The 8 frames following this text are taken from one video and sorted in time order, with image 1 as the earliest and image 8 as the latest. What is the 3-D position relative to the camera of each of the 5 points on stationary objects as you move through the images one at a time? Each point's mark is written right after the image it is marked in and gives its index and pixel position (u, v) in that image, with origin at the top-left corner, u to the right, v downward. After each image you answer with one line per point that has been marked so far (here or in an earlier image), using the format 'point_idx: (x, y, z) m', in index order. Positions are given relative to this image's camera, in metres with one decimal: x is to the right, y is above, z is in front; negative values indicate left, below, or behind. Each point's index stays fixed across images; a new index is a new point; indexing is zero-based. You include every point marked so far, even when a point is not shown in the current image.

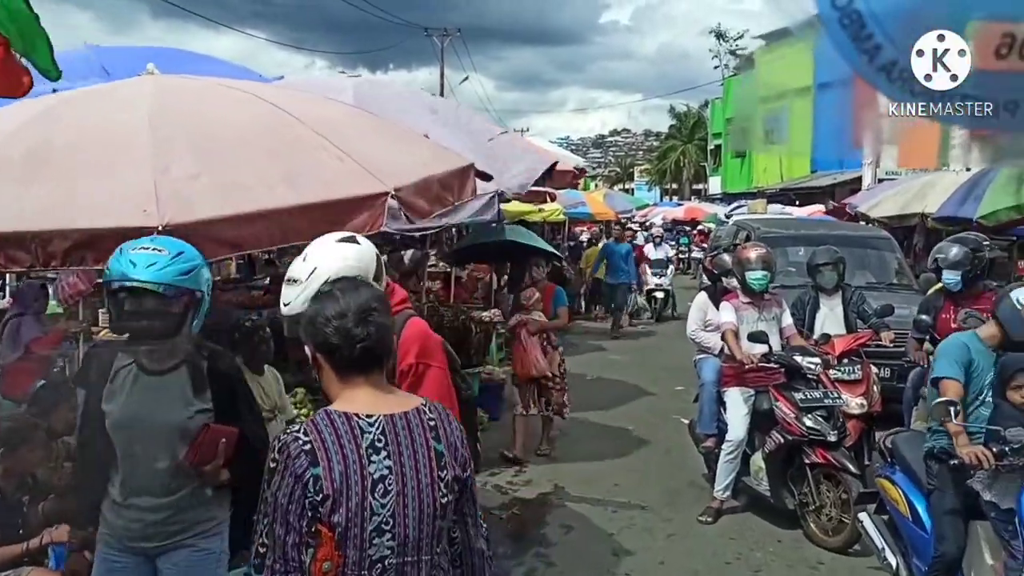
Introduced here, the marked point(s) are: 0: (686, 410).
0: (+1.6, -1.2, +8.9) m
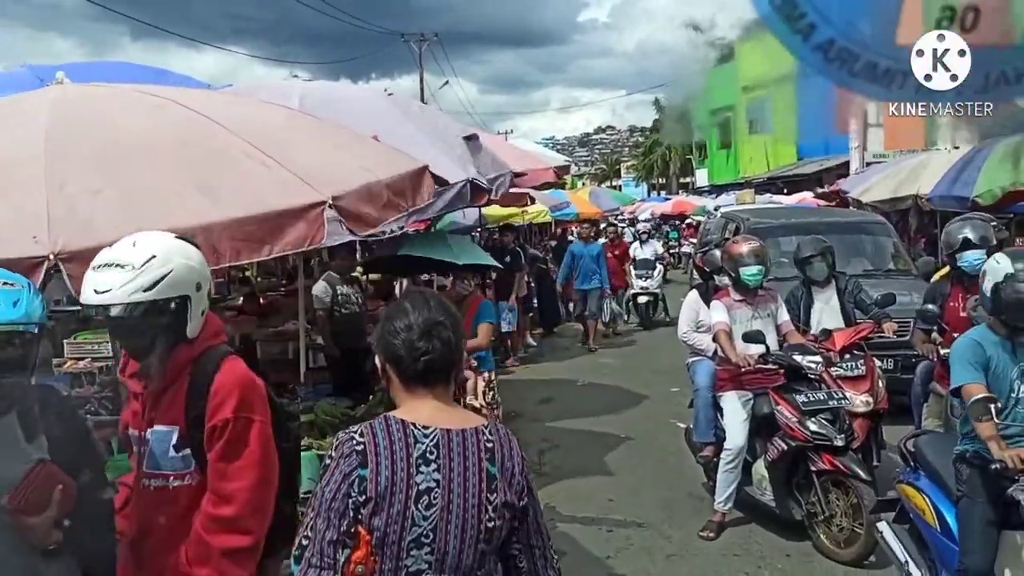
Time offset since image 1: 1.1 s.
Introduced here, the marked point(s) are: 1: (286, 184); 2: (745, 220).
0: (+1.5, -1.2, +8.5) m
1: (-0.8, +0.4, +3.1) m
2: (+2.6, +0.8, +10.2) m
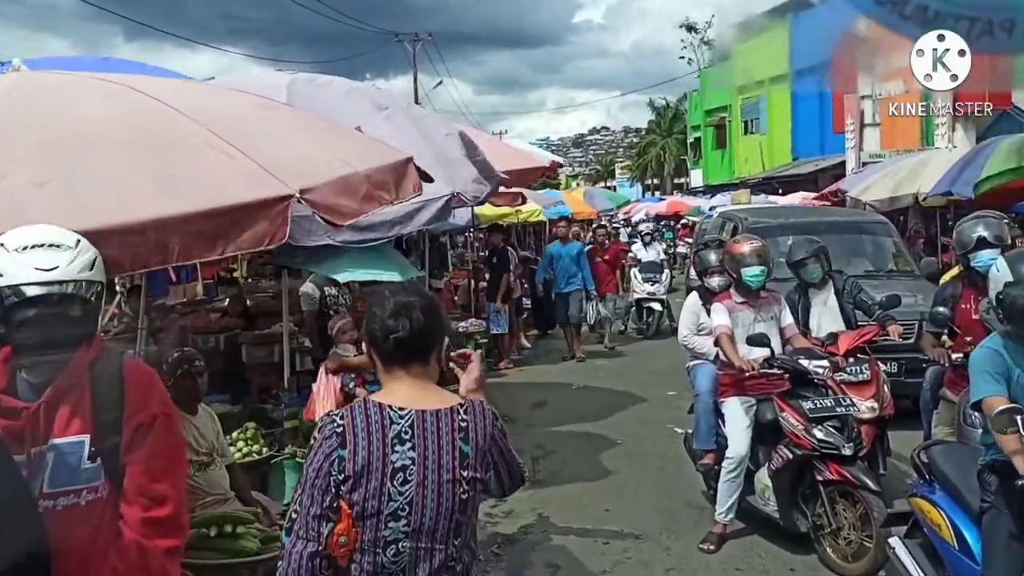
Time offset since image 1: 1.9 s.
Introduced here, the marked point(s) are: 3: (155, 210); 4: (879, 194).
0: (+1.5, -1.2, +8.3) m
1: (-0.8, +0.4, +2.9) m
2: (+2.5, +0.7, +10.0) m
3: (-1.0, +0.2, +2.7) m
4: (+4.4, +1.1, +11.0) m
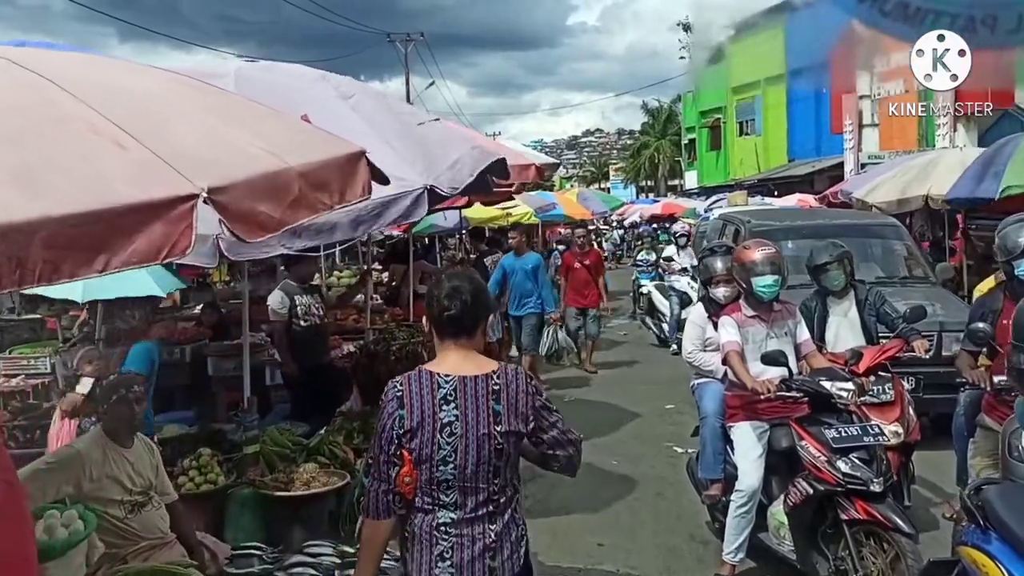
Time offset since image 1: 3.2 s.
0: (+1.4, -1.2, +7.7) m
1: (-0.9, +0.3, +2.3) m
2: (+2.4, +0.7, +9.4) m
3: (-1.1, +0.2, +2.1) m
4: (+4.3, +1.0, +10.5) m
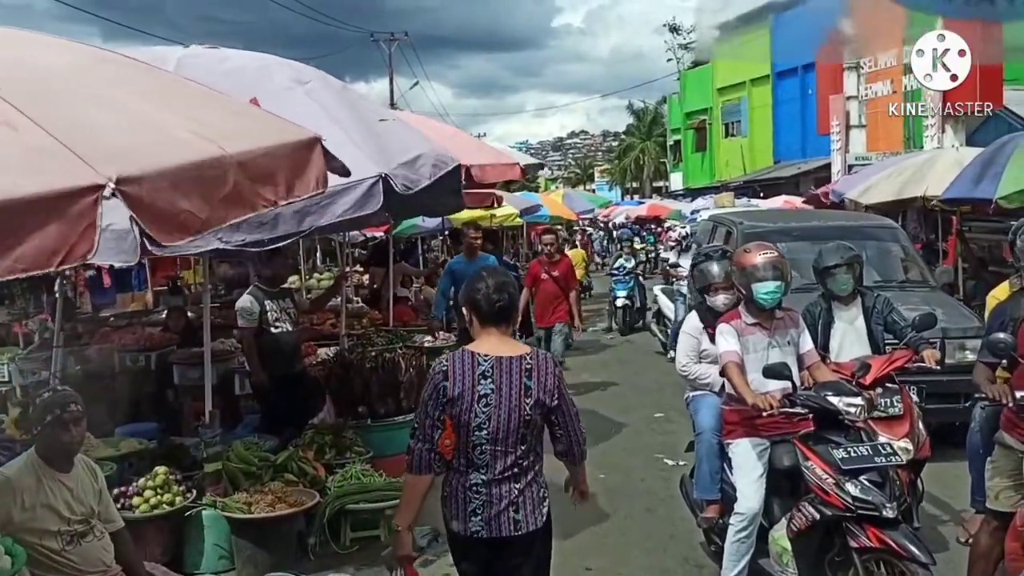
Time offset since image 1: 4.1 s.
0: (+1.2, -1.3, +7.4) m
1: (-0.9, +0.3, +2.0) m
2: (+2.2, +0.6, +9.1) m
3: (-1.1, +0.1, +1.7) m
4: (+4.1, +1.0, +10.2) m
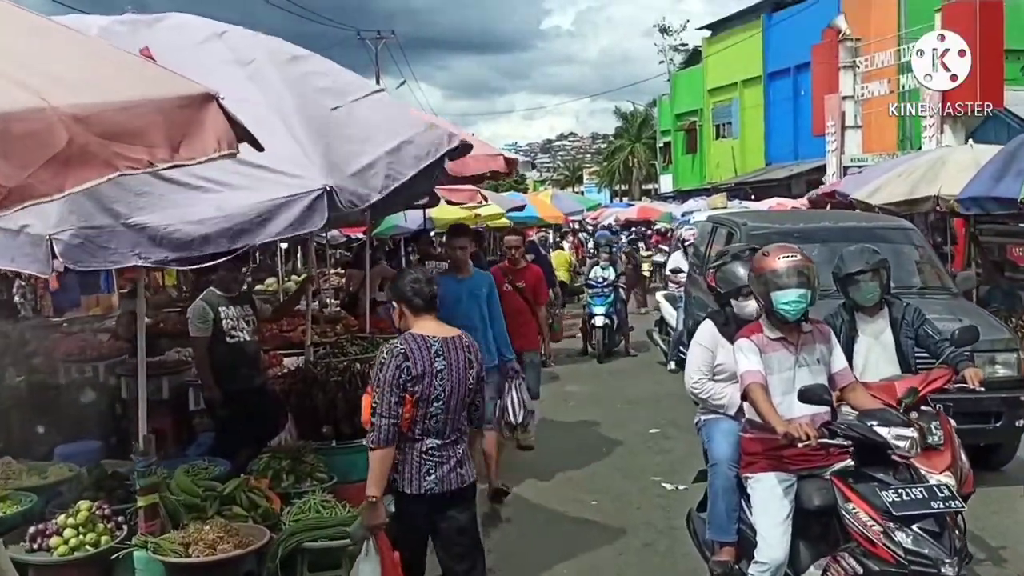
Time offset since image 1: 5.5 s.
0: (+1.1, -1.3, +6.7) m
1: (-1.0, +0.3, +1.3) m
2: (+2.1, +0.6, +8.5) m
3: (-1.2, +0.1, +1.0) m
4: (+3.9, +0.9, +9.6) m
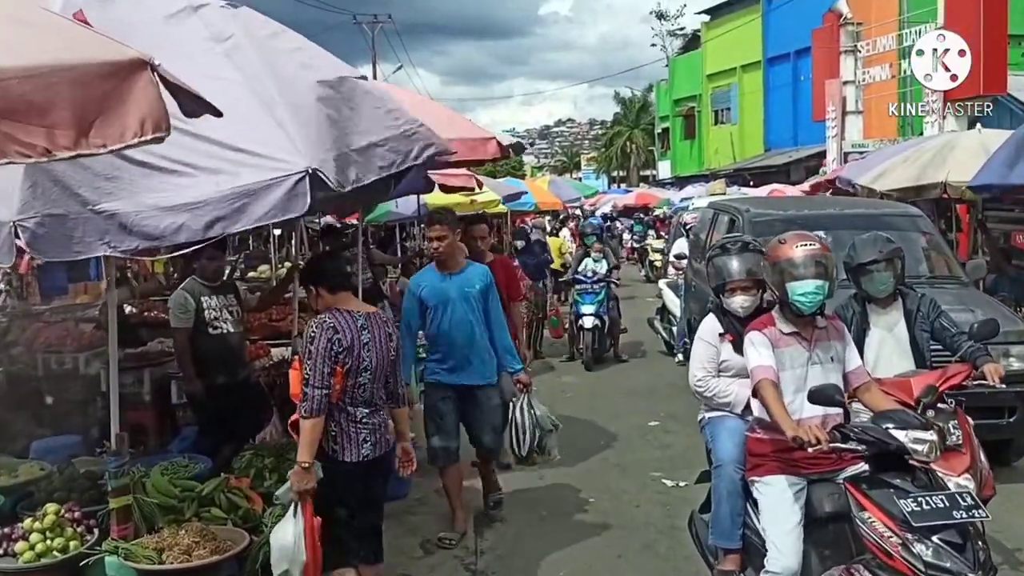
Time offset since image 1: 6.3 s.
0: (+1.1, -1.2, +6.5) m
1: (-1.0, +0.2, +1.0) m
2: (+2.0, +0.7, +8.2) m
3: (-1.2, +0.1, +0.8) m
4: (+3.9, +1.1, +9.3) m
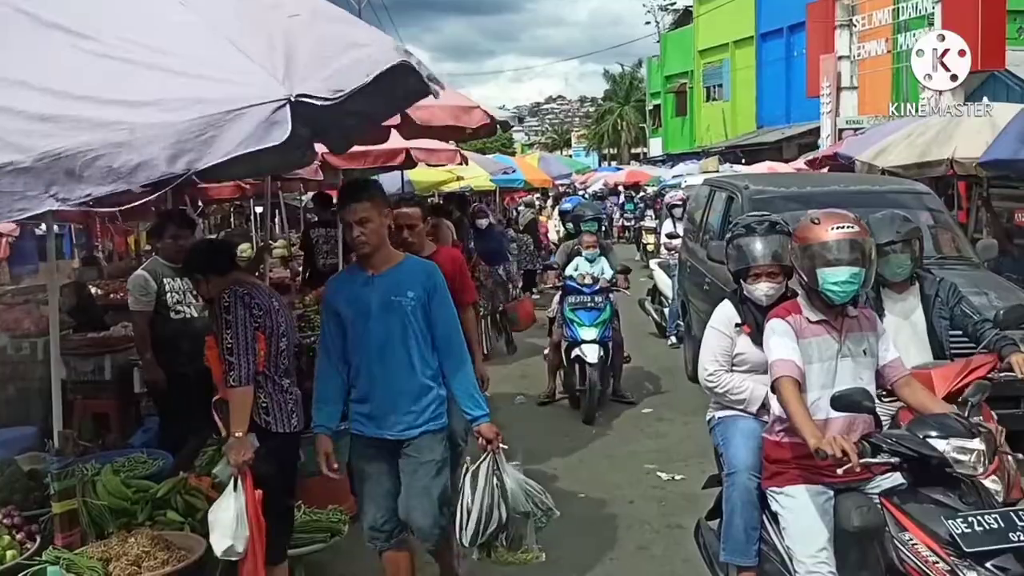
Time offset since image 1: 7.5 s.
0: (+1.0, -1.1, +6.2) m
1: (-1.0, +0.2, +0.6) m
2: (+1.9, +0.9, +7.8) m
3: (-1.2, +0.1, +0.4) m
4: (+3.8, +1.2, +9.0) m
